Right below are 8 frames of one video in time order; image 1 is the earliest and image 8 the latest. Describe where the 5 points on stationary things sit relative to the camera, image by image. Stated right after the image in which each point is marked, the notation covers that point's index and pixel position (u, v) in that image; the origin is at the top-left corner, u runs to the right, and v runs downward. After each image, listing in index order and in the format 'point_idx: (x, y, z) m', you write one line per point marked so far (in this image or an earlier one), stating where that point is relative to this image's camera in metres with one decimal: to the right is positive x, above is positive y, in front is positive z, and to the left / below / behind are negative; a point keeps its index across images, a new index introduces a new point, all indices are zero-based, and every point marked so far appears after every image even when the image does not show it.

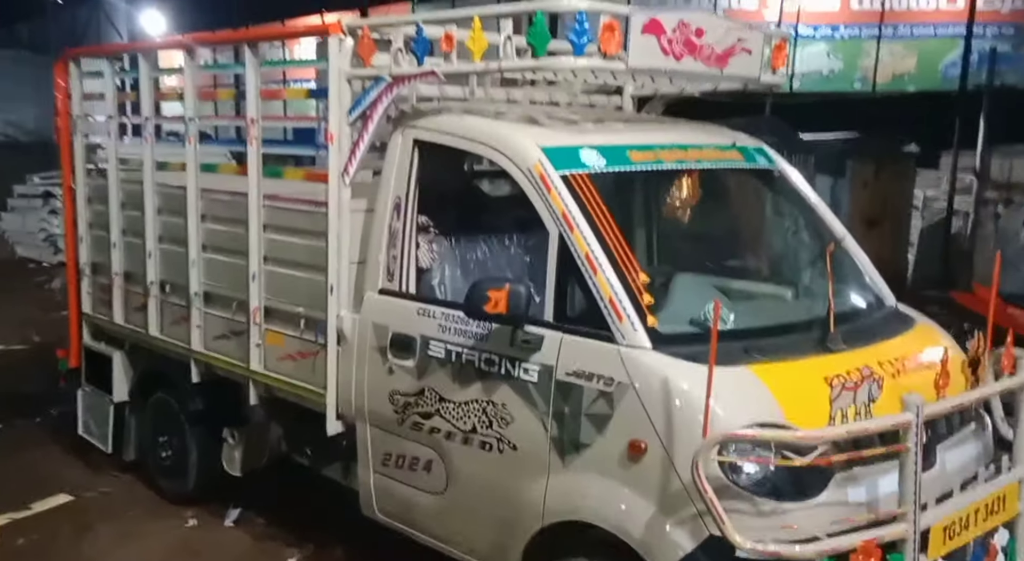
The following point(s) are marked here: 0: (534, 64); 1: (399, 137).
0: (+0.1, +0.7, +3.4) m
1: (-0.5, +0.6, +3.9) m
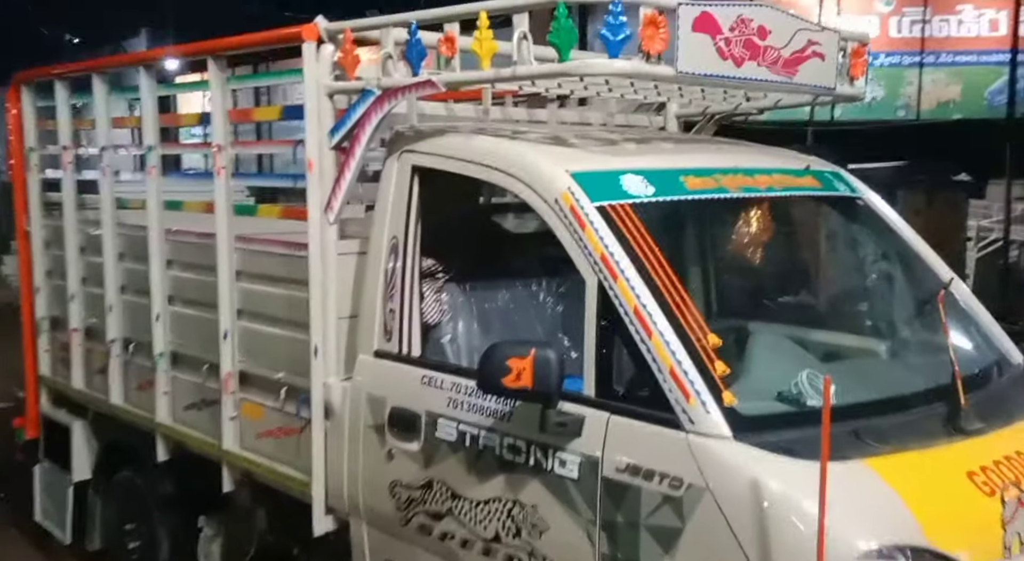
0: (+0.1, +0.6, +2.6) m
1: (-0.4, +0.4, +3.2) m
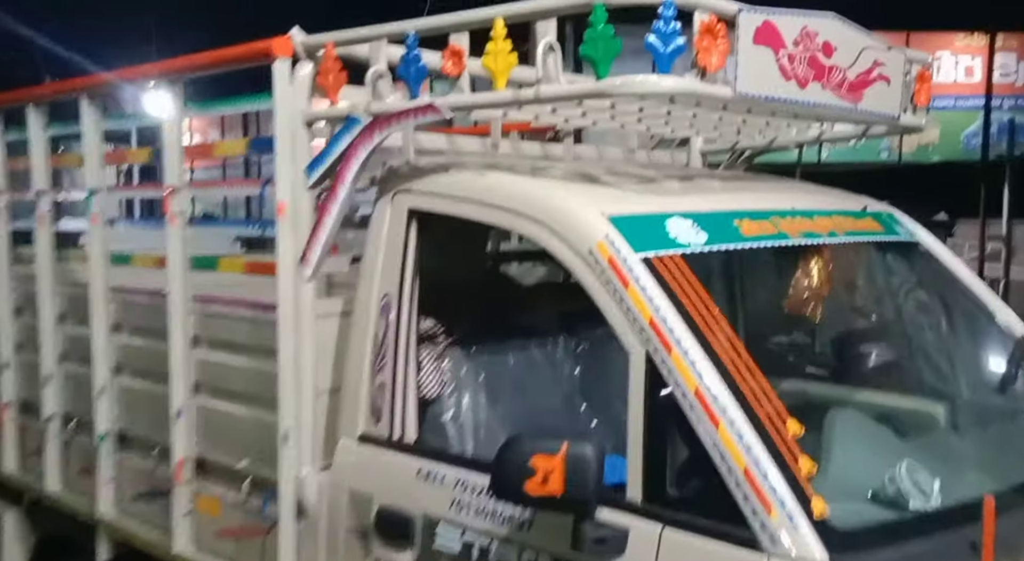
0: (+0.2, +0.4, +2.1) m
1: (-0.3, +0.2, +2.7) m
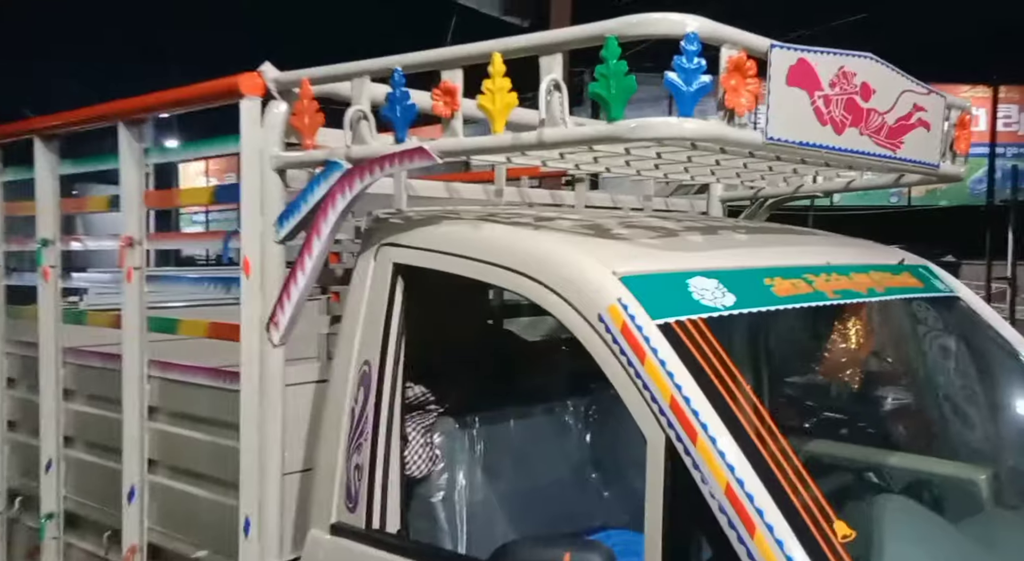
0: (+0.2, +0.3, +1.8) m
1: (-0.3, 0.0, +2.4) m
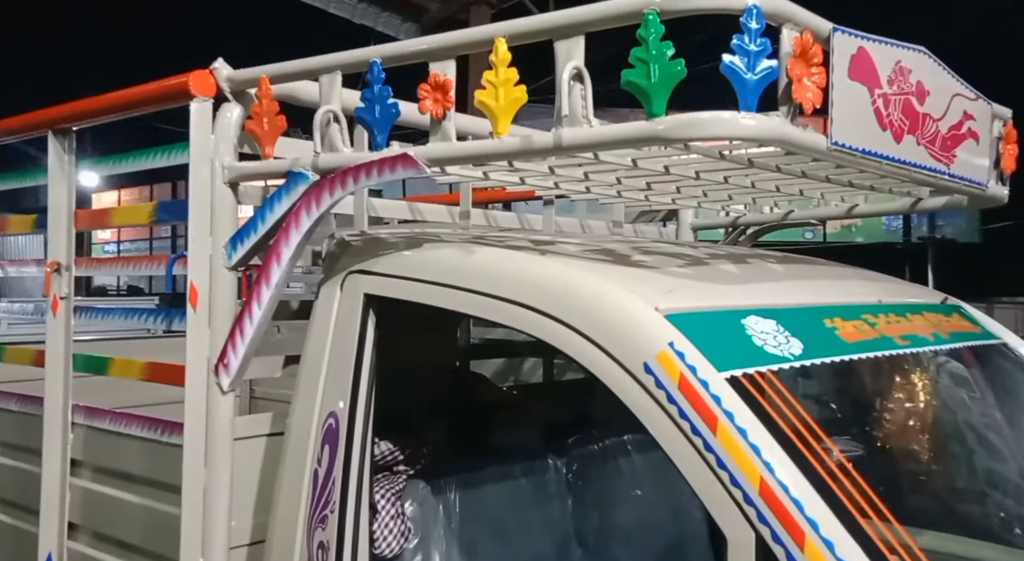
0: (+0.2, +0.2, +1.5) m
1: (-0.4, 0.0, +2.0) m
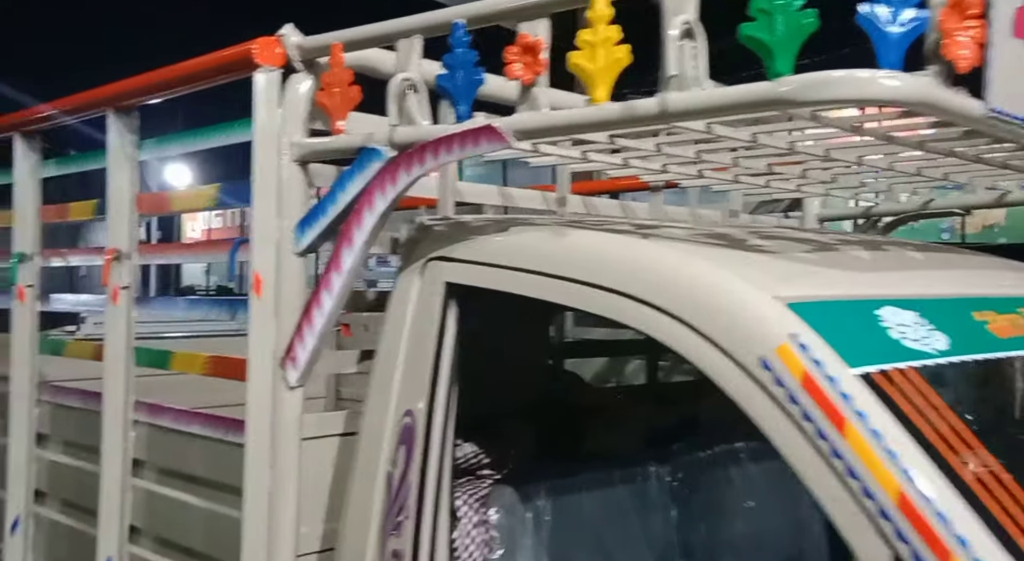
0: (+0.3, +0.2, +1.3) m
1: (-0.2, 0.0, +1.8) m
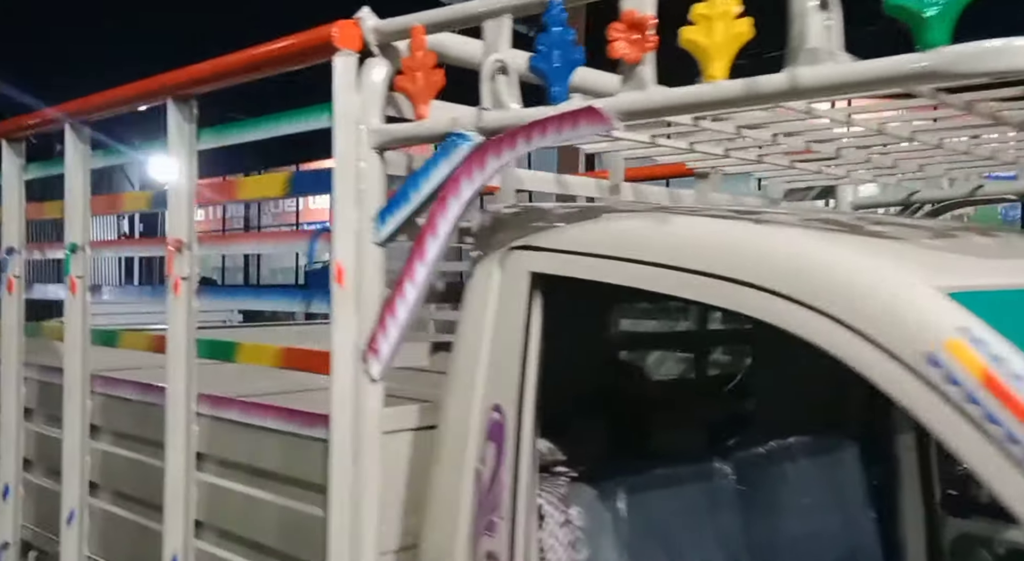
0: (+0.5, +0.3, +1.2) m
1: (0.0, 0.0, +1.8) m
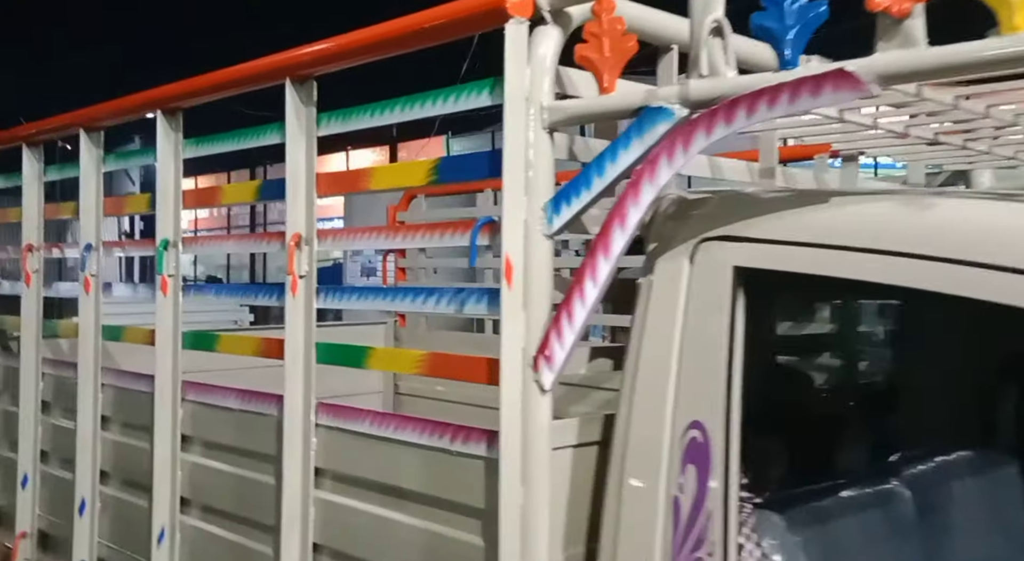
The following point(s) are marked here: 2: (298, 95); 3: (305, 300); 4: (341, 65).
0: (+0.8, +0.3, +1.0) m
1: (+0.3, 0.0, +1.5) m
2: (-0.4, +0.4, +1.9) m
3: (-0.4, 0.0, +1.9) m
4: (-0.3, +0.4, +1.8) m
